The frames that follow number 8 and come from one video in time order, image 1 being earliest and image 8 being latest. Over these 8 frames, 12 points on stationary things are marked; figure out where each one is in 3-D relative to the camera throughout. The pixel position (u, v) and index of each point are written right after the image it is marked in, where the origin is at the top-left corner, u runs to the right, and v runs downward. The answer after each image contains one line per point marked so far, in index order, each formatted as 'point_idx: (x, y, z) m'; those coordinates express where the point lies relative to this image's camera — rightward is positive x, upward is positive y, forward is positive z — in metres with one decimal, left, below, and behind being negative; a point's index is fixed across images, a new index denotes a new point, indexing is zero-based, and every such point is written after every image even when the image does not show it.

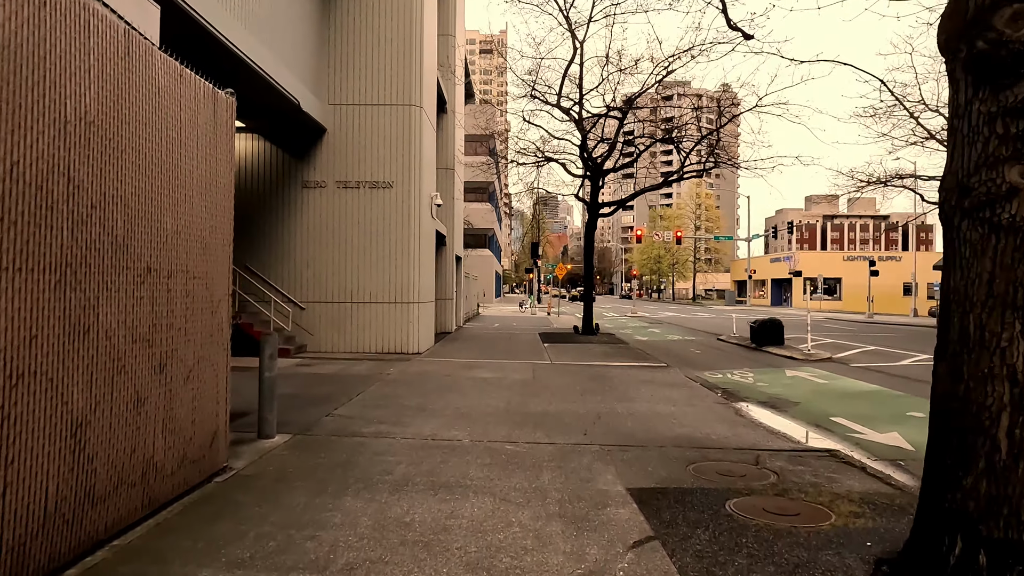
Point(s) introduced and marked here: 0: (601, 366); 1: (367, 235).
0: (+1.7, -1.6, +13.3) m
1: (-3.2, +1.1, +15.1) m
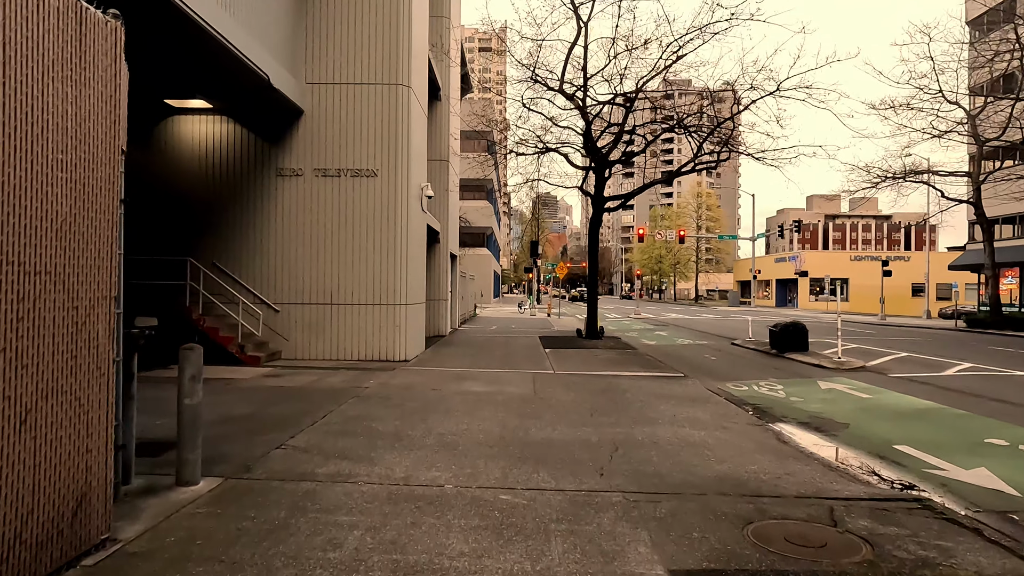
0: (+1.7, -1.6, +11.8) m
1: (-3.3, +1.1, +13.6) m
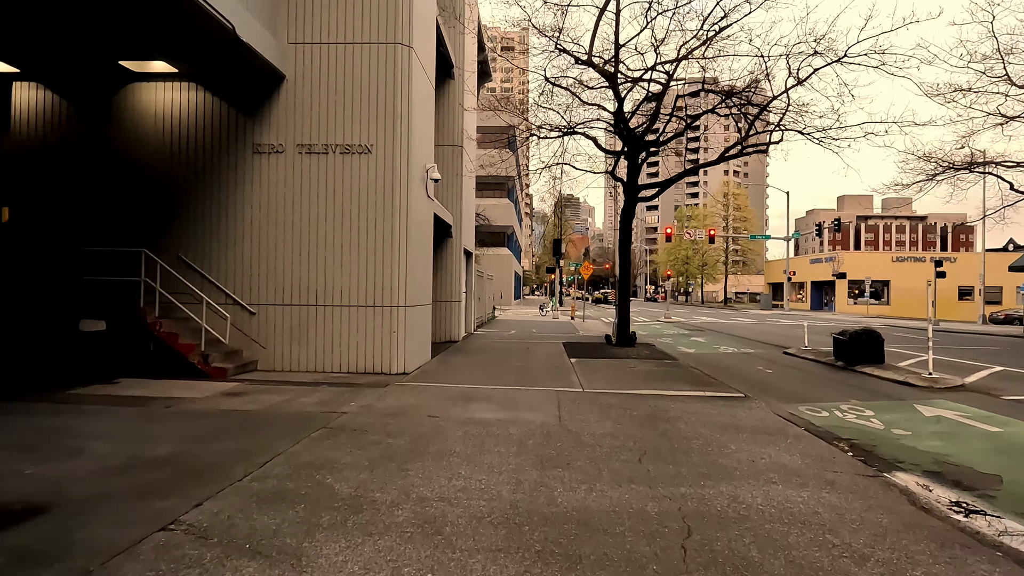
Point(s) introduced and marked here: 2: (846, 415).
0: (+2.0, -1.6, +9.4) m
1: (-2.9, +1.2, +11.4) m
2: (+4.5, -1.7, +9.1) m
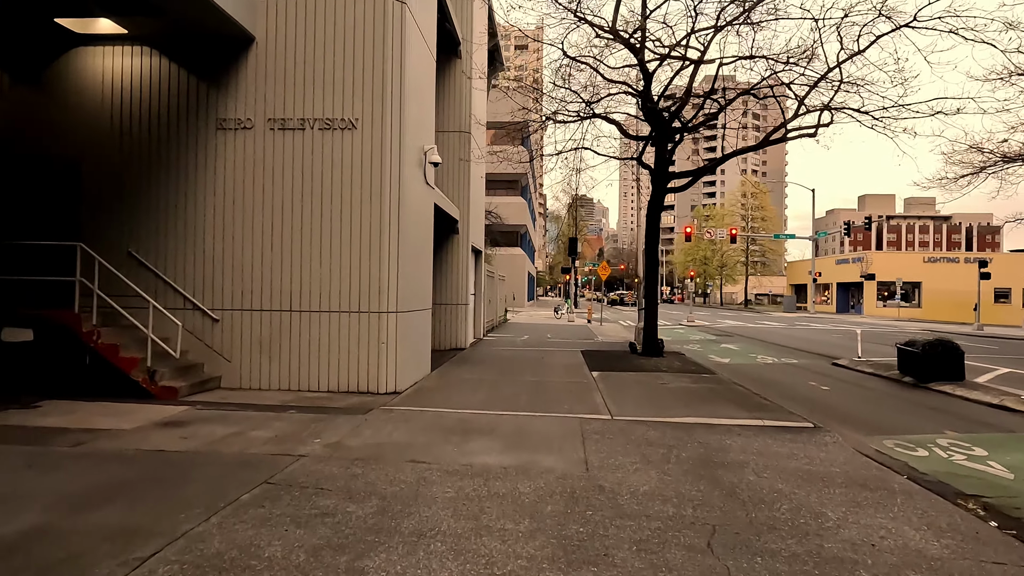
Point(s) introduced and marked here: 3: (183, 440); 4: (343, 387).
0: (+2.1, -1.6, +7.5) m
1: (-2.8, +1.1, +9.6) m
2: (+4.7, -1.8, +7.1) m
3: (-3.1, -1.4, +6.4) m
4: (-2.4, -1.4, +9.5) m
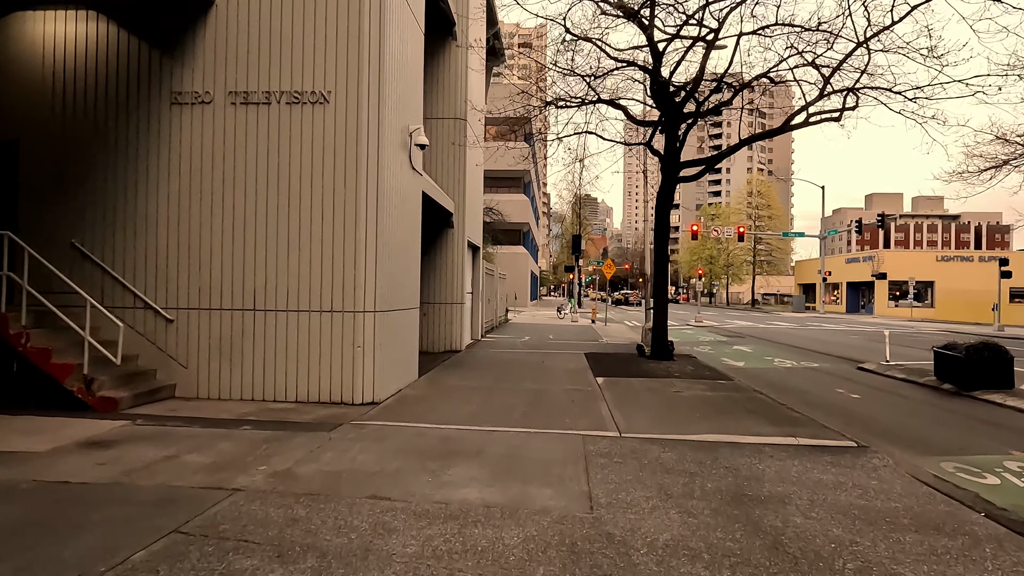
0: (+2.0, -1.5, +6.3) m
1: (-2.8, +1.2, +8.4) m
2: (+4.6, -1.7, +5.9) m
3: (-3.2, -1.4, +5.3) m
4: (-2.5, -1.4, +8.4) m
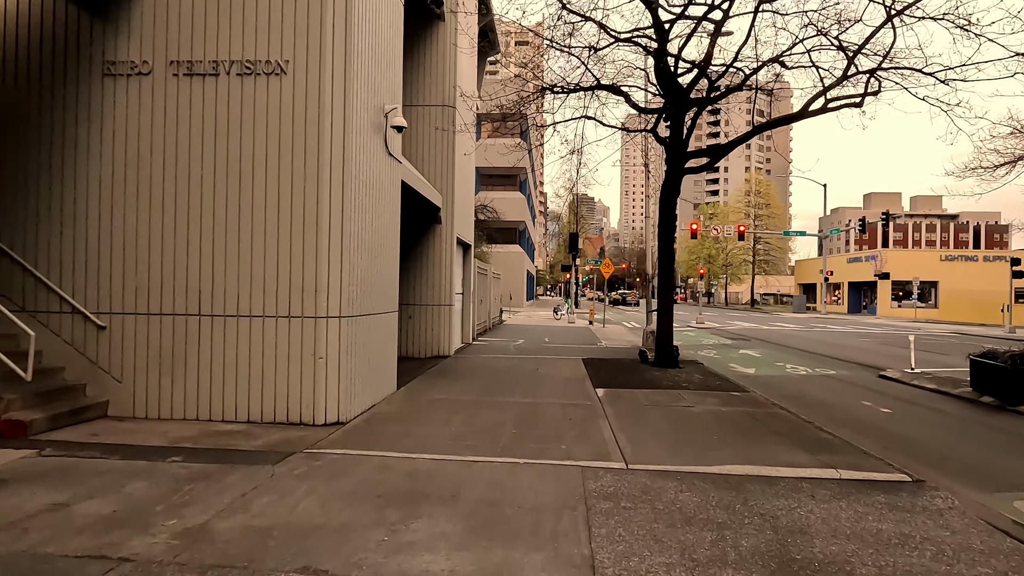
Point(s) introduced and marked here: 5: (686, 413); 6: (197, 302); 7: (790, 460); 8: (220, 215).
0: (+1.9, -1.6, +5.2) m
1: (-3.0, +1.2, +7.2) m
2: (+4.4, -1.7, +4.8) m
3: (-3.4, -1.4, +4.1) m
4: (-2.6, -1.4, +7.2) m
5: (+2.2, -1.6, +8.4) m
6: (-3.4, -0.2, +7.3) m
7: (+2.5, -1.6, +6.1) m
8: (-3.2, +0.8, +7.3) m
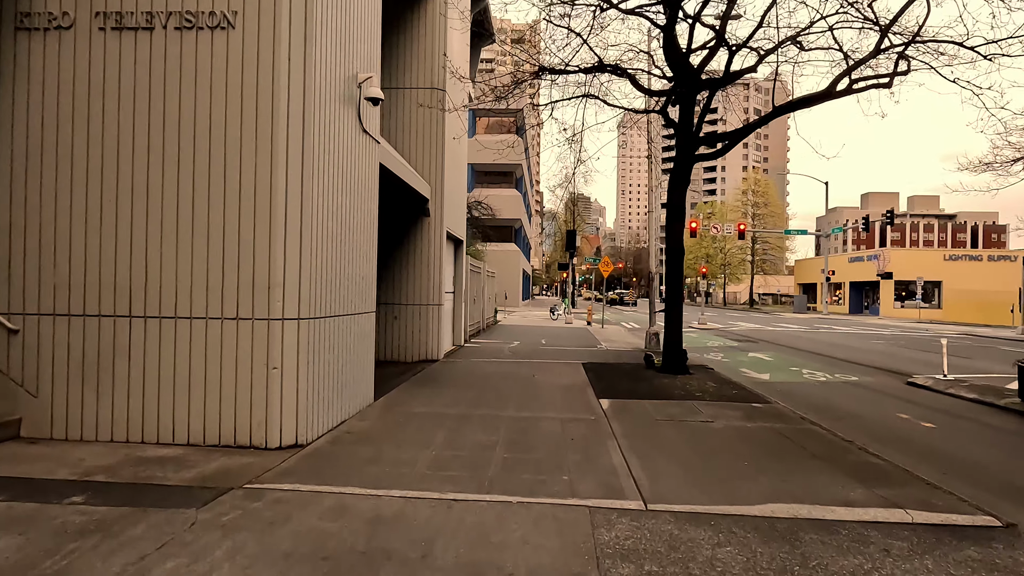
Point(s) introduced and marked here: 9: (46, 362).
0: (+1.8, -1.5, +4.0) m
1: (-3.0, +1.2, +6.1) m
2: (+4.4, -1.7, +3.7) m
3: (-3.4, -1.4, +2.9) m
4: (-2.7, -1.3, +6.0) m
5: (+2.1, -1.5, +7.3) m
6: (-3.5, -0.1, +6.1) m
7: (+2.5, -1.6, +5.0) m
8: (-3.3, +0.8, +6.1) m
9: (-4.3, -0.7, +6.1) m
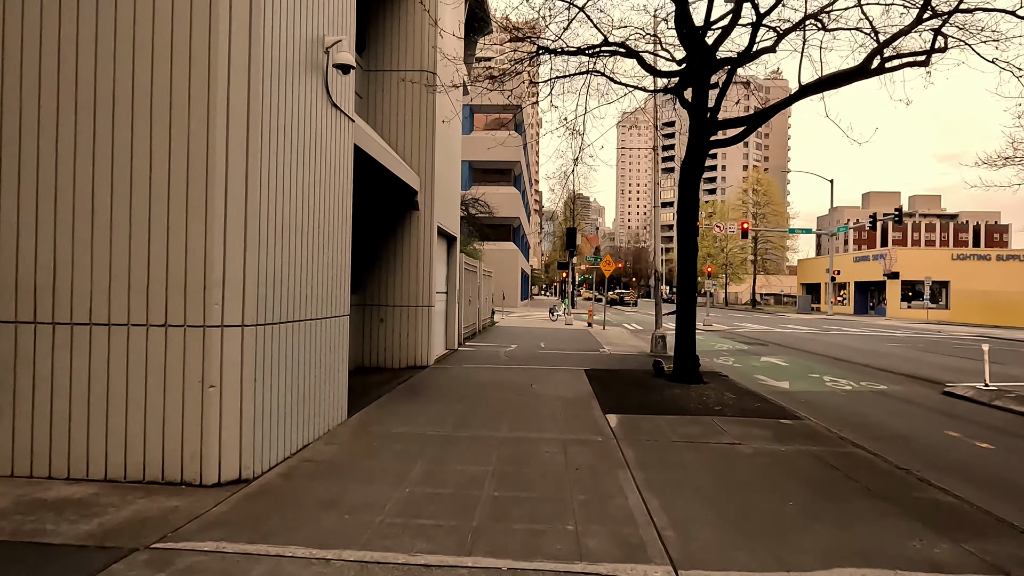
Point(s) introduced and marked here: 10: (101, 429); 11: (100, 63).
0: (+1.8, -1.5, +2.9) m
1: (-3.1, +1.2, +5.0) m
2: (+4.3, -1.7, +2.6) m
3: (-3.5, -1.4, +1.8) m
4: (-2.7, -1.3, +4.9) m
5: (+2.0, -1.5, +6.2) m
6: (-3.6, -0.1, +5.0) m
7: (+2.4, -1.6, +3.9) m
8: (-3.3, +0.8, +5.0) m
9: (-4.3, -0.7, +5.0) m
10: (-3.0, -1.0, +4.9) m
11: (-3.0, +1.7, +5.0) m
